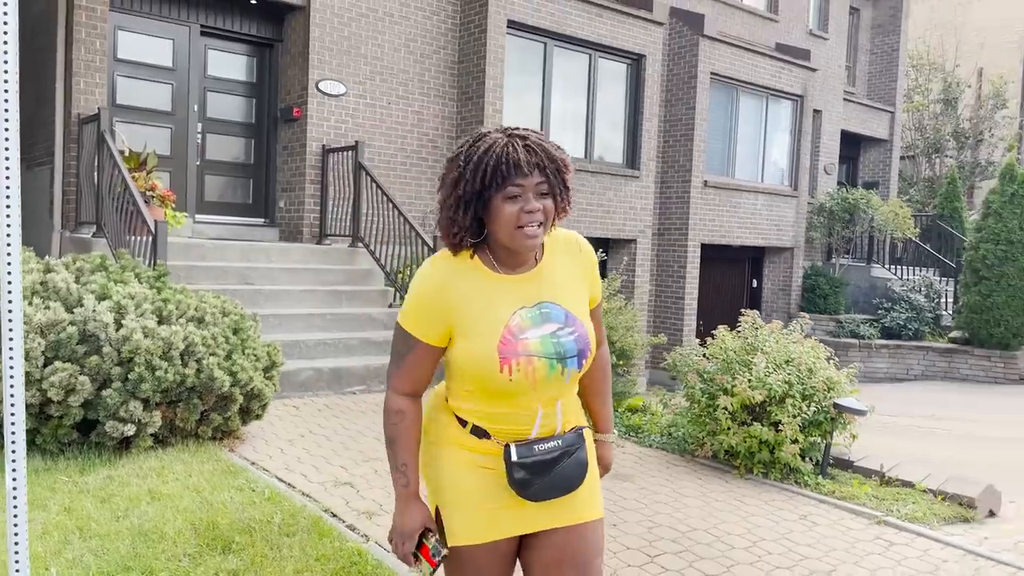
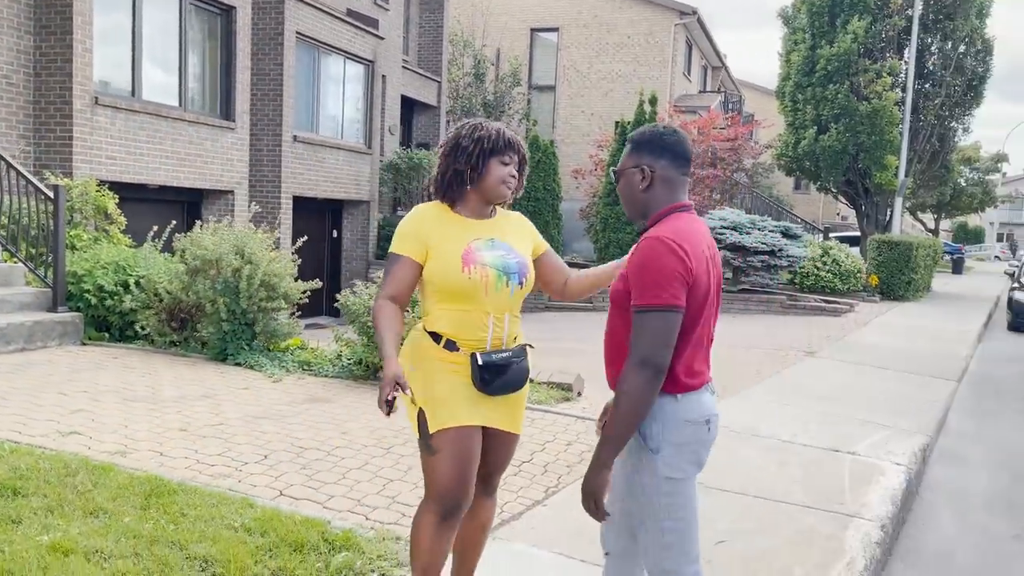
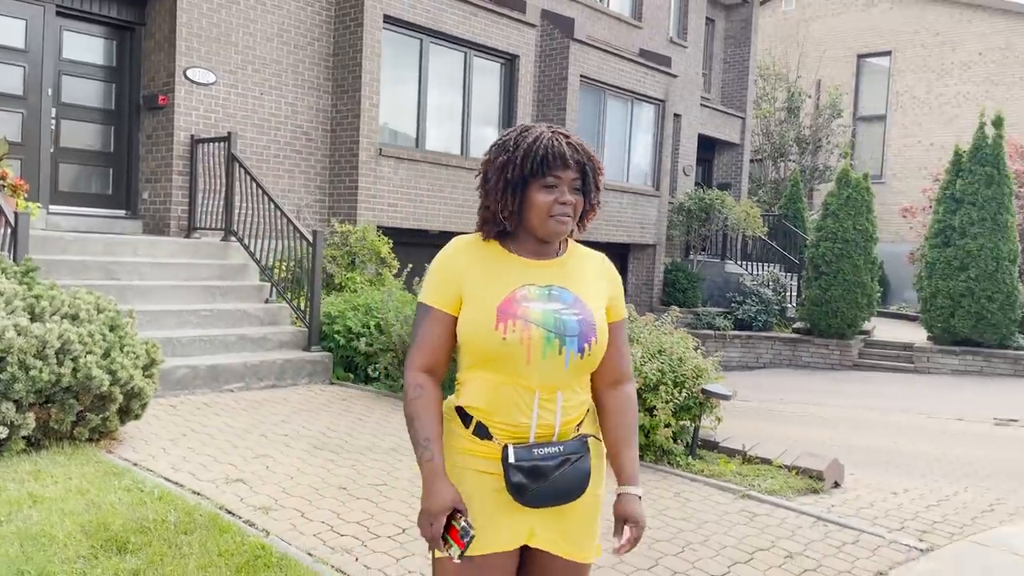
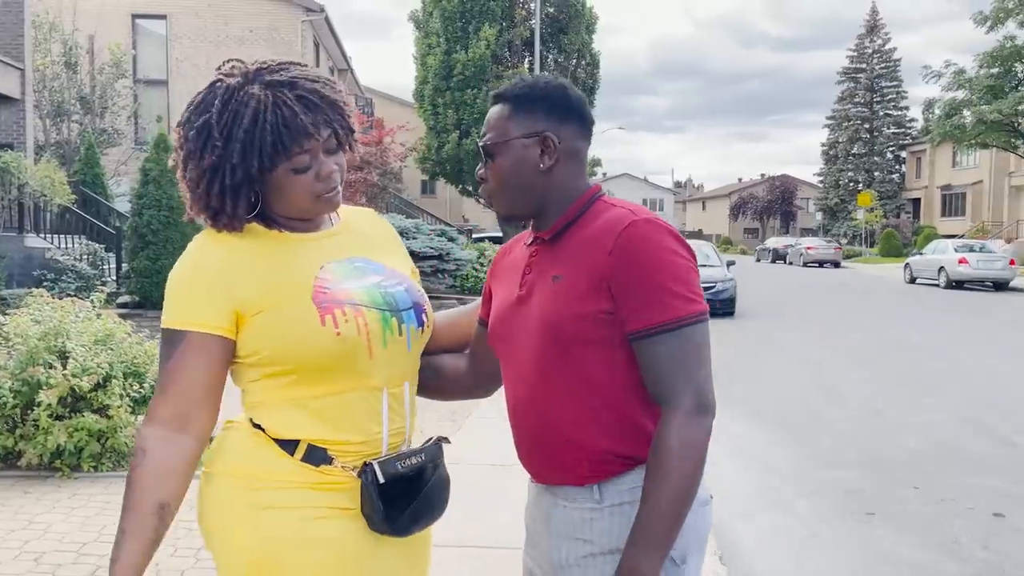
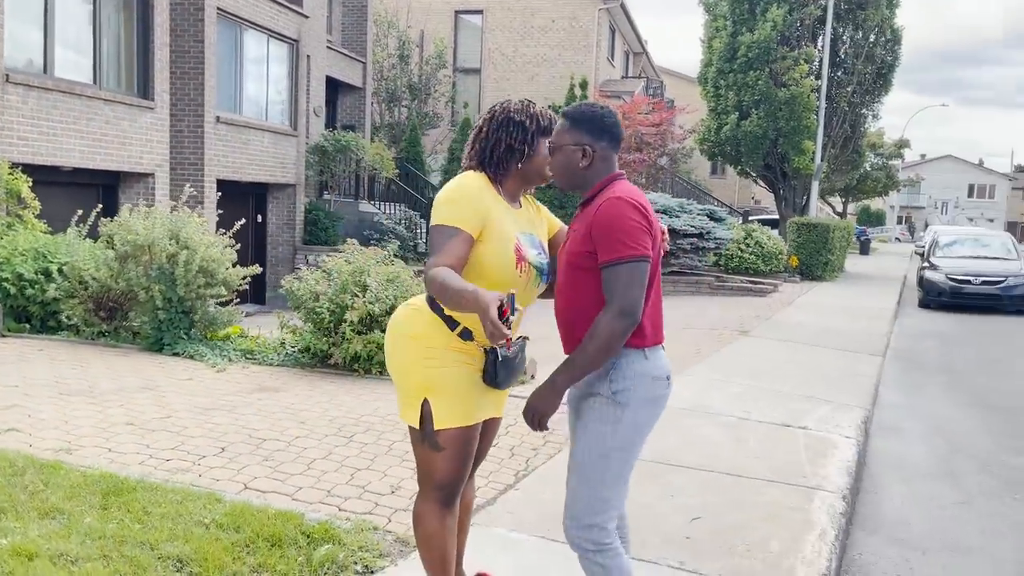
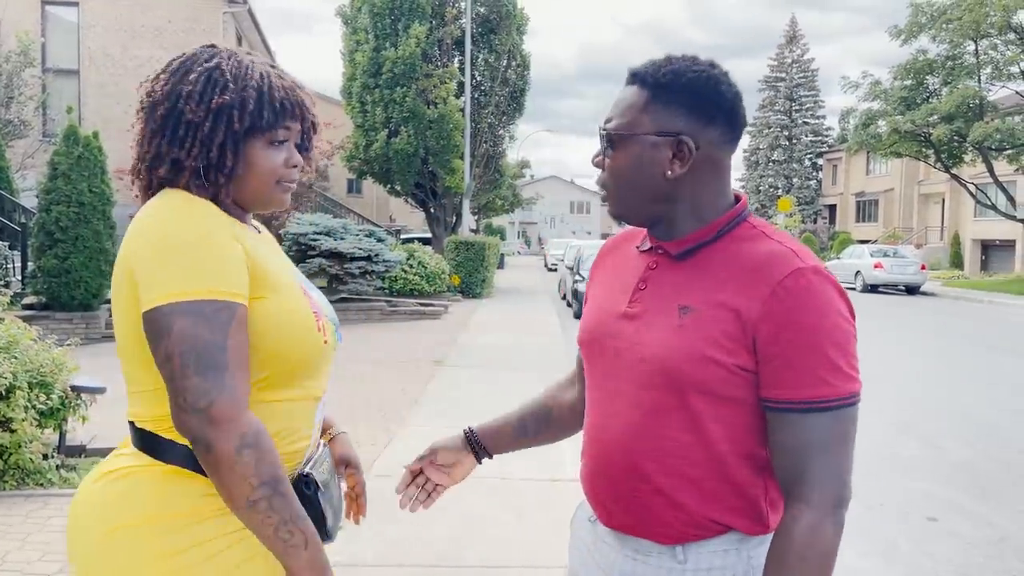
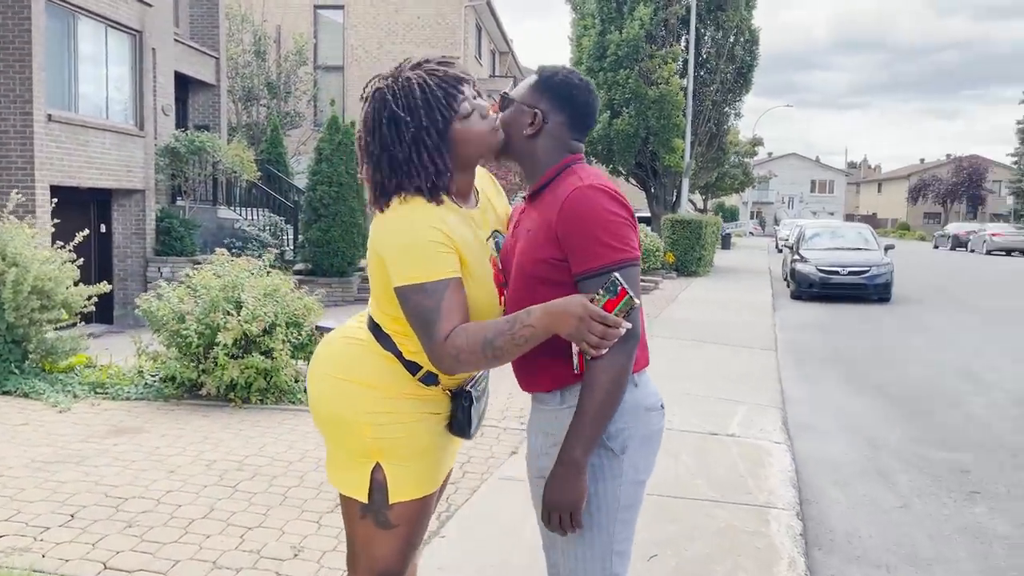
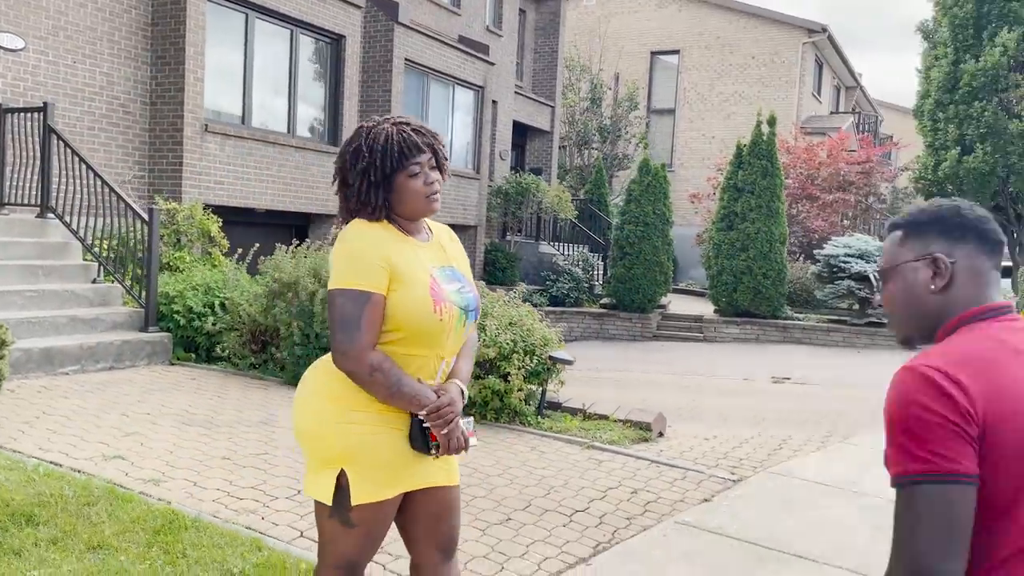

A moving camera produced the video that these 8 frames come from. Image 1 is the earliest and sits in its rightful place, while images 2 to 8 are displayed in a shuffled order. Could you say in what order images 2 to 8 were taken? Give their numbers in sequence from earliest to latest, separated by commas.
3, 8, 2, 5, 7, 4, 6
